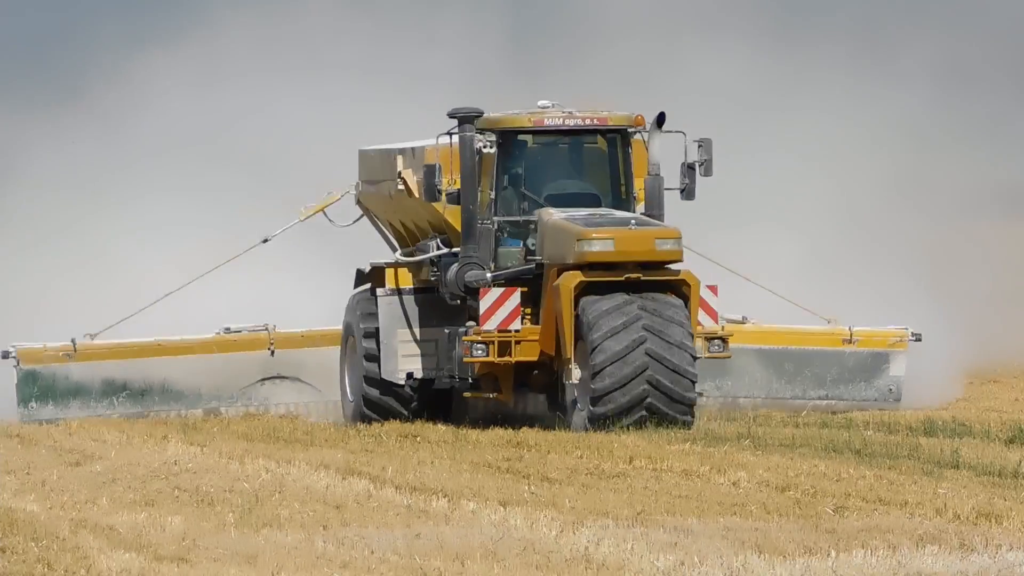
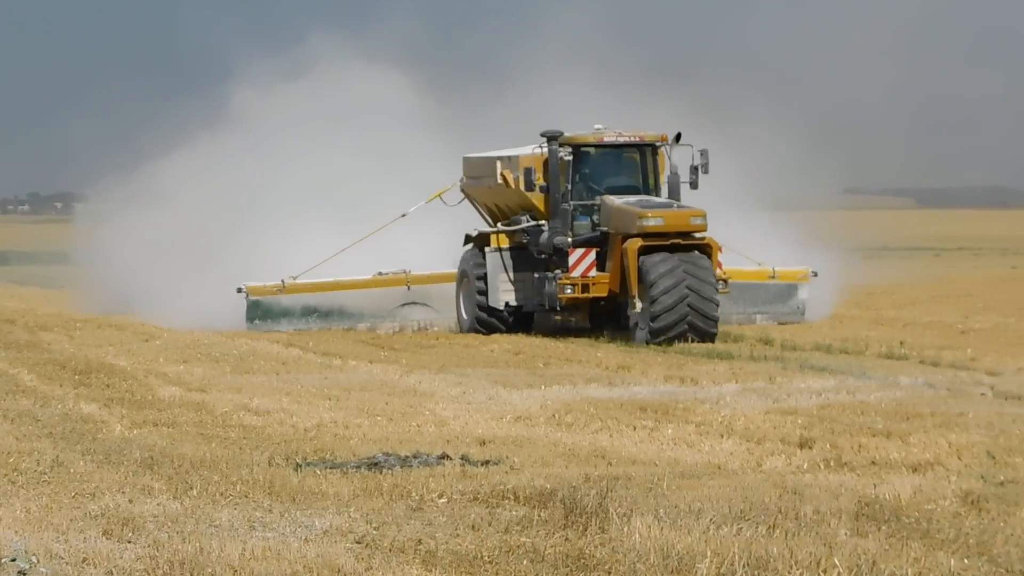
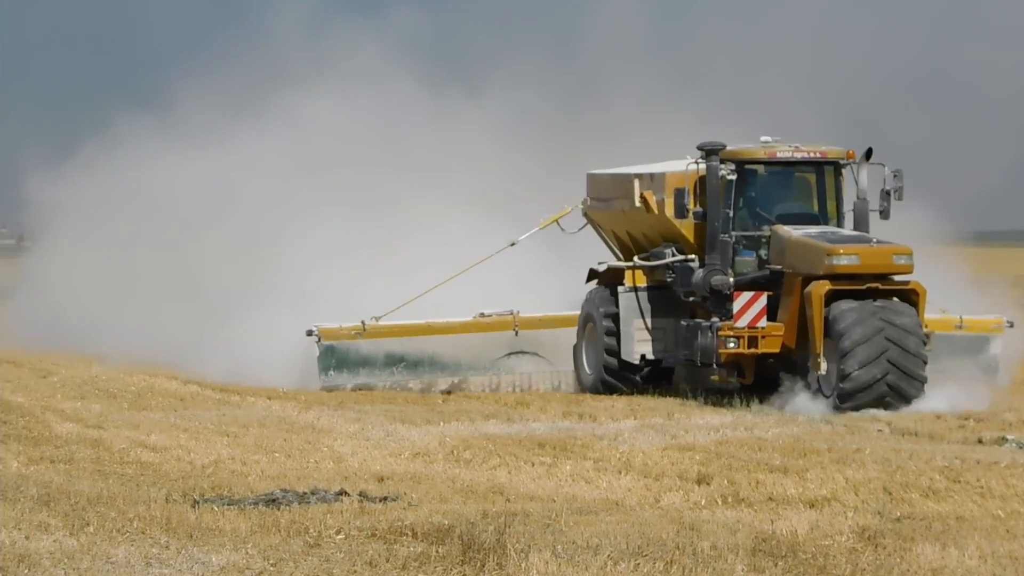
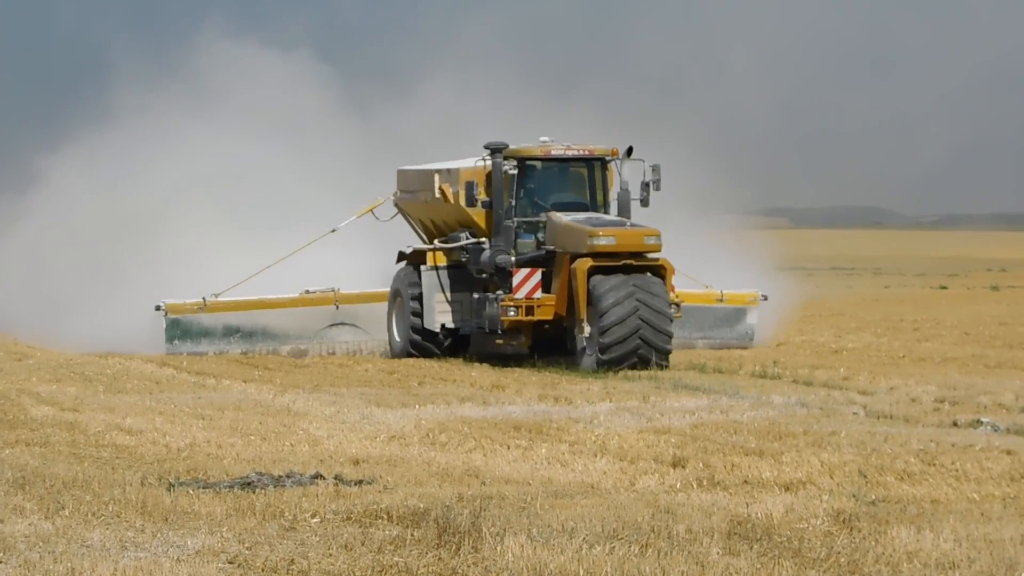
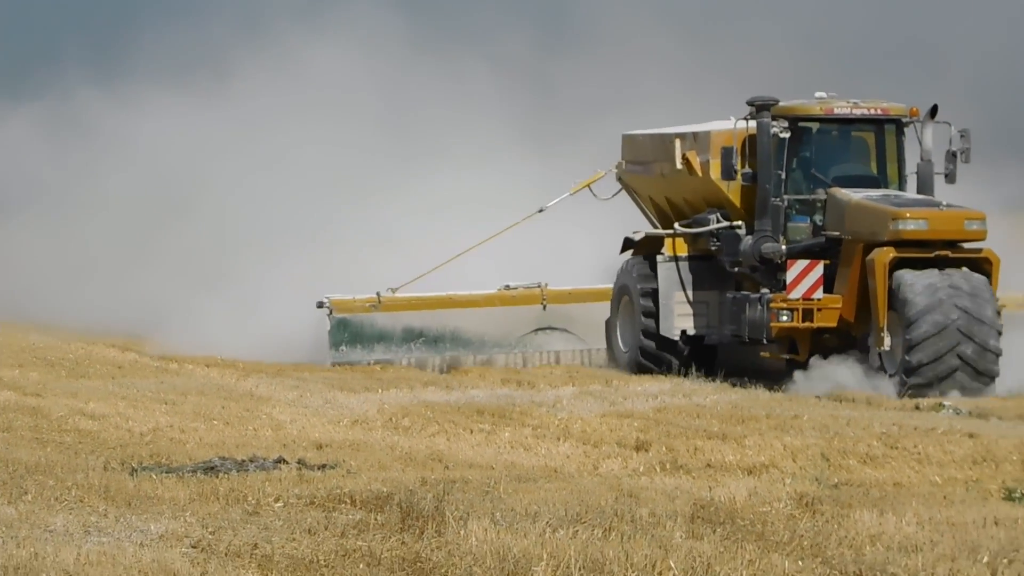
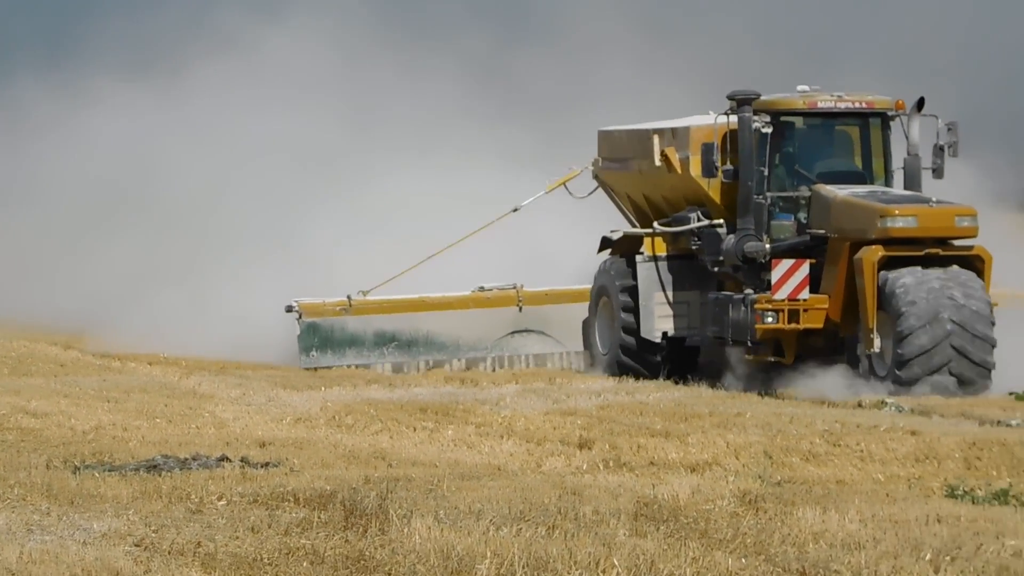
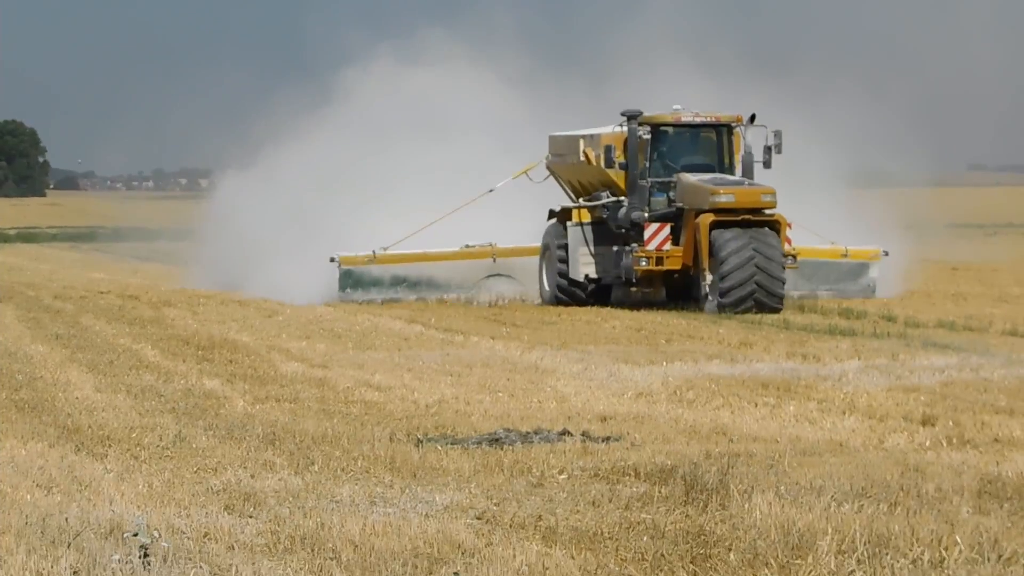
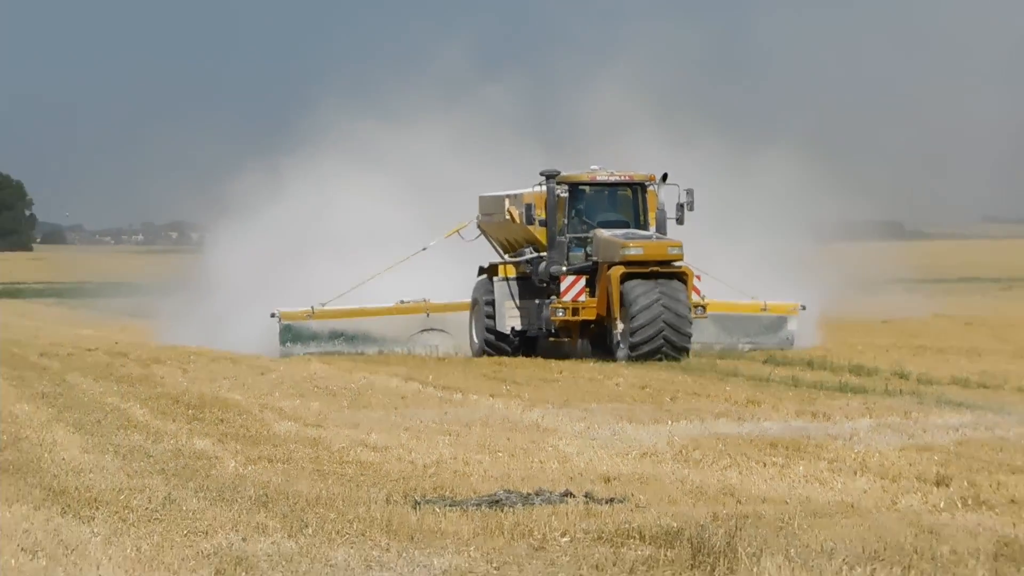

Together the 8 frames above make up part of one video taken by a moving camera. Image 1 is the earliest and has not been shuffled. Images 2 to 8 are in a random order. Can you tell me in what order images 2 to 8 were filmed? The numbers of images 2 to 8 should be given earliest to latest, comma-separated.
8, 7, 2, 4, 3, 5, 6
